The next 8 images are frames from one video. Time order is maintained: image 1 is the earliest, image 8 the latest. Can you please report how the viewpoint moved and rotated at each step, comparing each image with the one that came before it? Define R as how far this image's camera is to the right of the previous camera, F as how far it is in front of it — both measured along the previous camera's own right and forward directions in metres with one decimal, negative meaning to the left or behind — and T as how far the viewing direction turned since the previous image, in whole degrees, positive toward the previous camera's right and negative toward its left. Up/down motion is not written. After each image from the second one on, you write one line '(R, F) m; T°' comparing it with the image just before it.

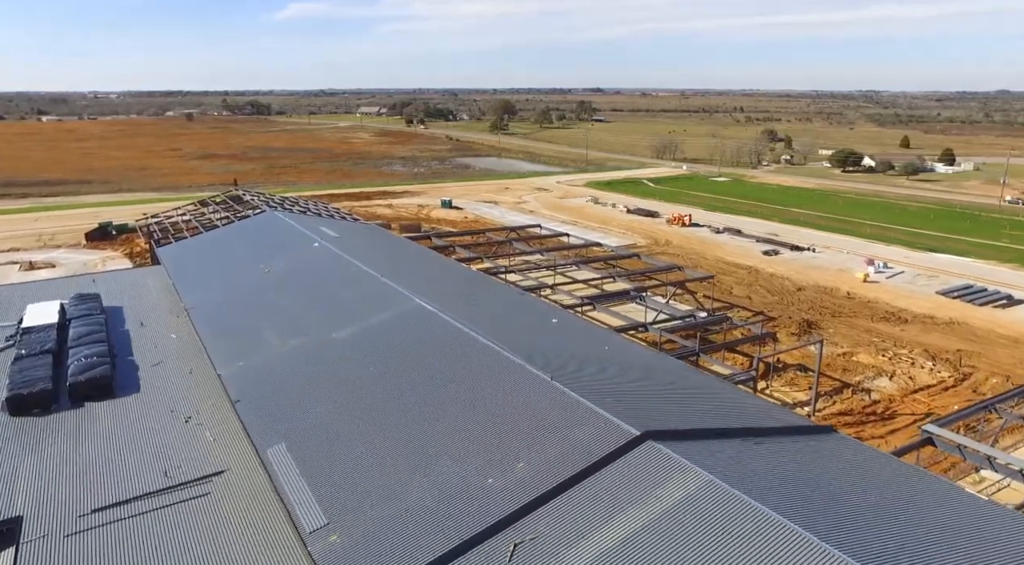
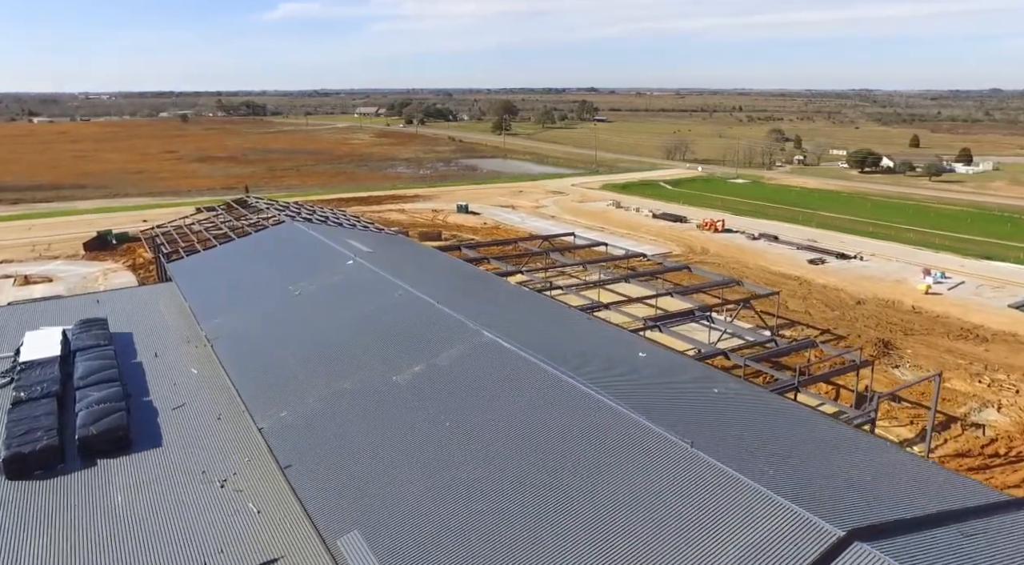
(-2.0, +2.6) m; 0°
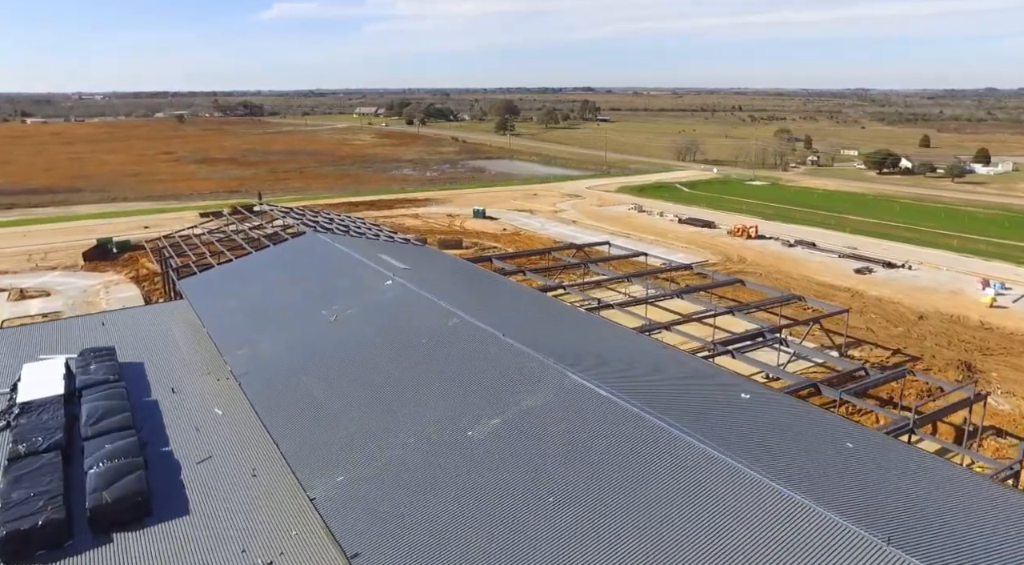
(-1.7, +2.3) m; 0°
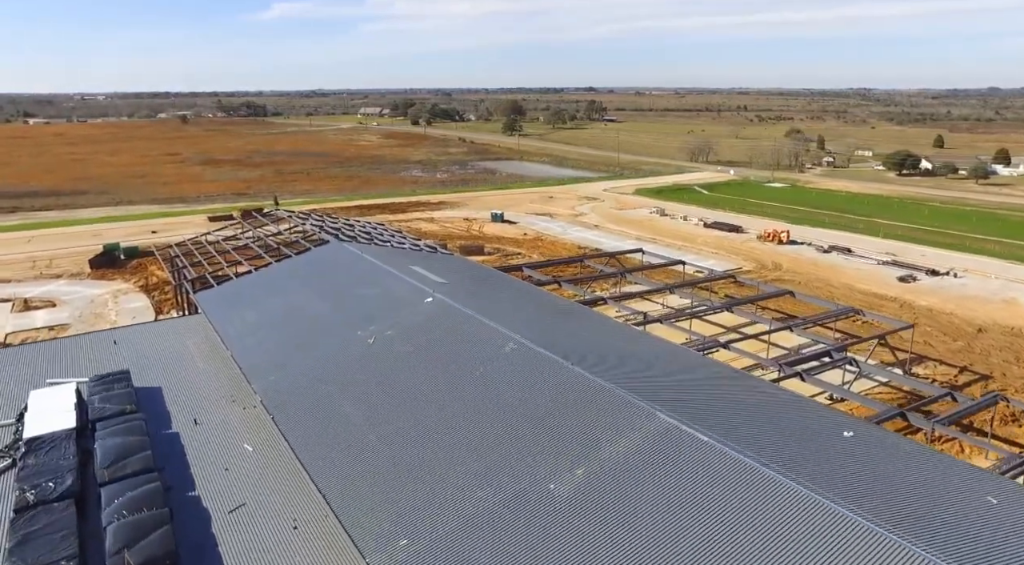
(-1.3, +1.6) m; 0°
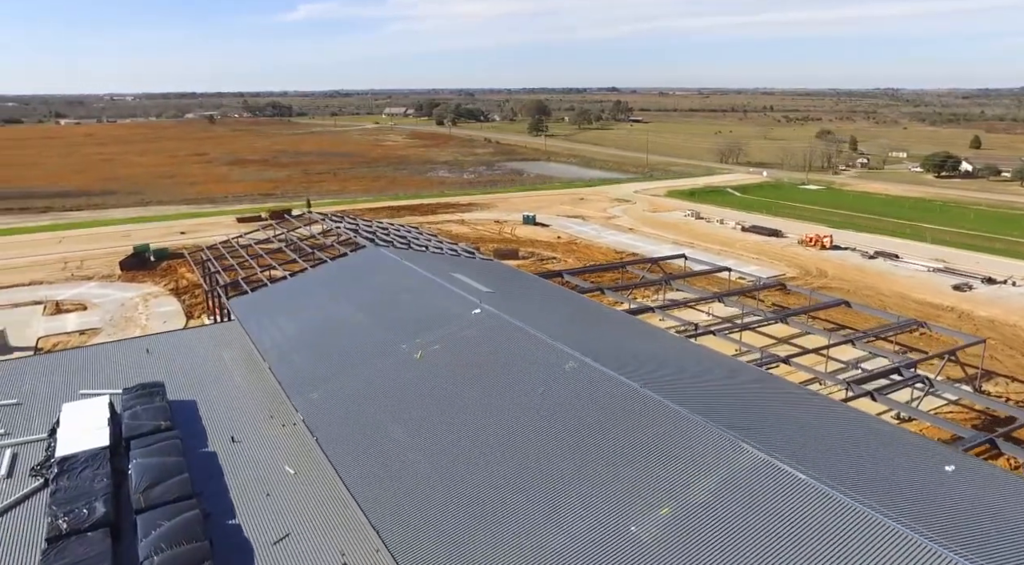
(-0.8, +1.0) m; -2°
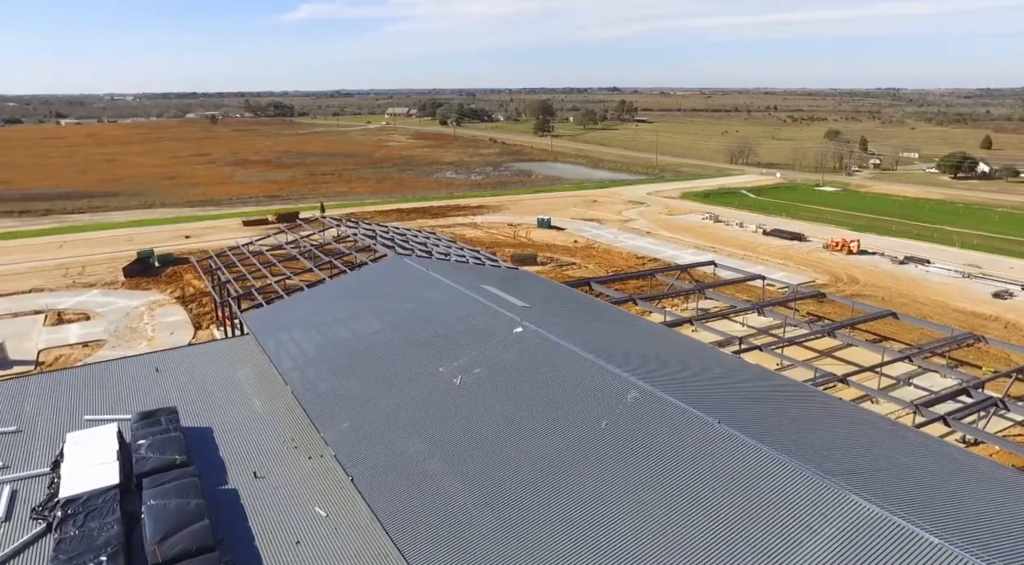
(-1.0, +1.4) m; 0°
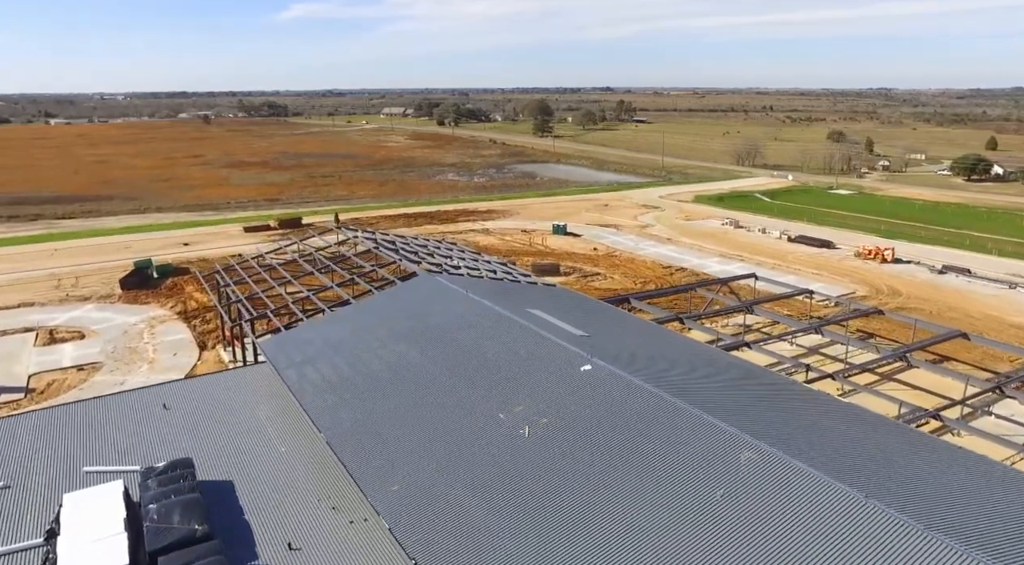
(-1.4, +2.0) m; +1°
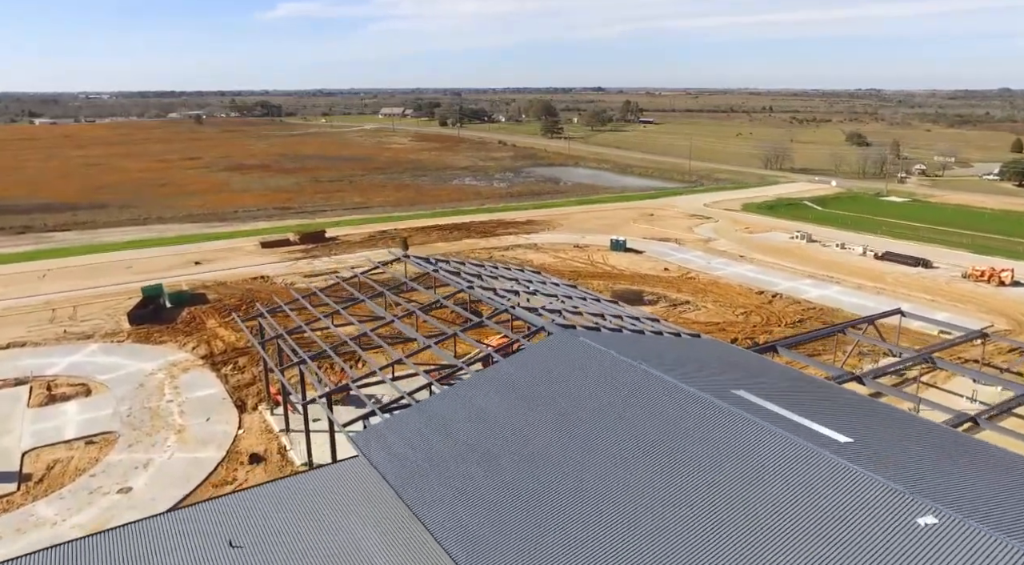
(-3.8, +4.9) m; +1°
